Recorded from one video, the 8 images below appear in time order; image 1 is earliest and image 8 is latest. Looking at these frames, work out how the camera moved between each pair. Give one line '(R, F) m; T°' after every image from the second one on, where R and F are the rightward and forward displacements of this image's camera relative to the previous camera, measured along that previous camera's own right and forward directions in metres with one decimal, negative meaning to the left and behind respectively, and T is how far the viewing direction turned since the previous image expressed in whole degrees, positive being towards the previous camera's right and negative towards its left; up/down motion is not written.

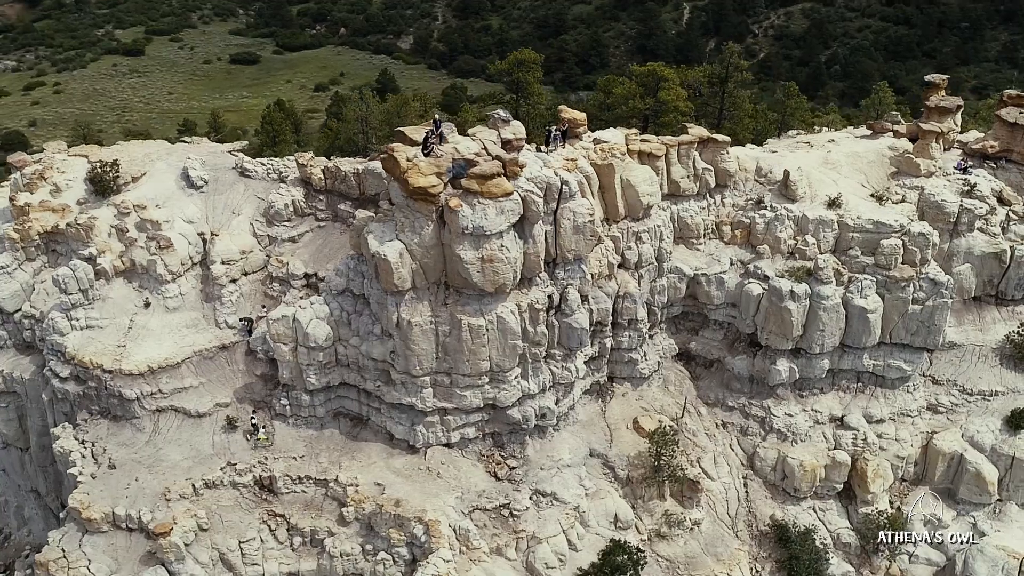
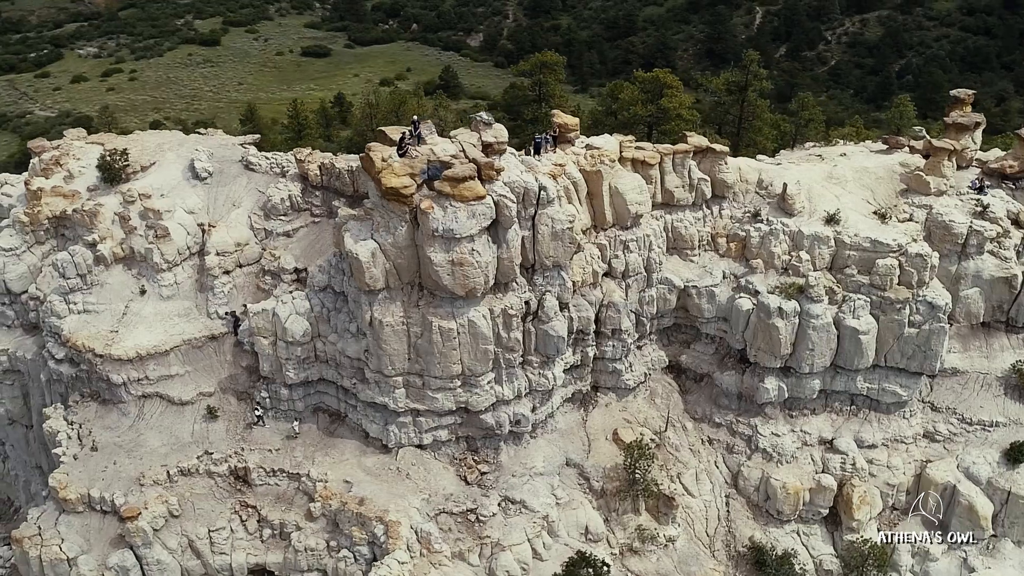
(+2.6, +0.4) m; -3°
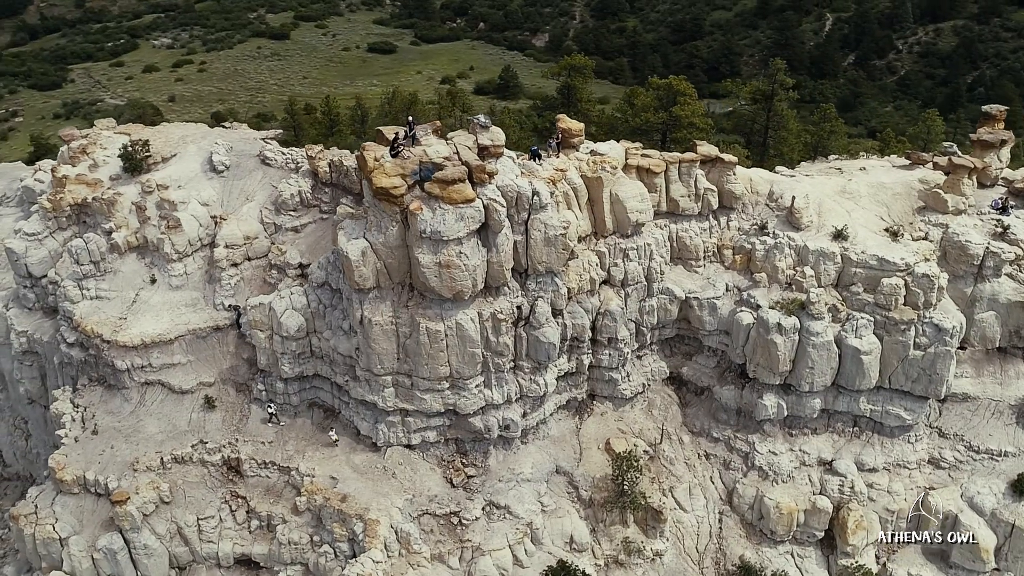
(+1.9, +0.3) m; -3°
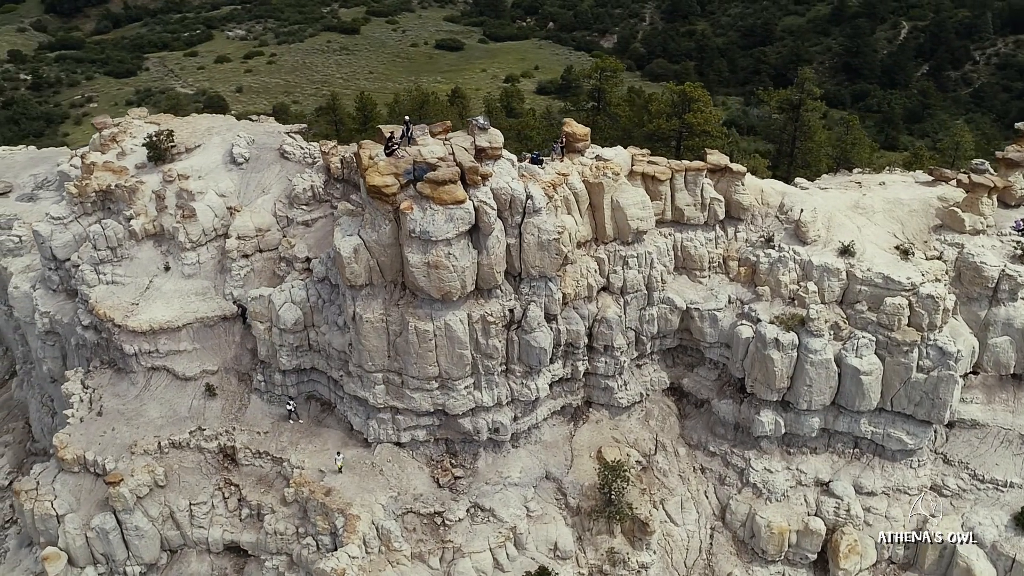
(+1.9, +0.2) m; -3°
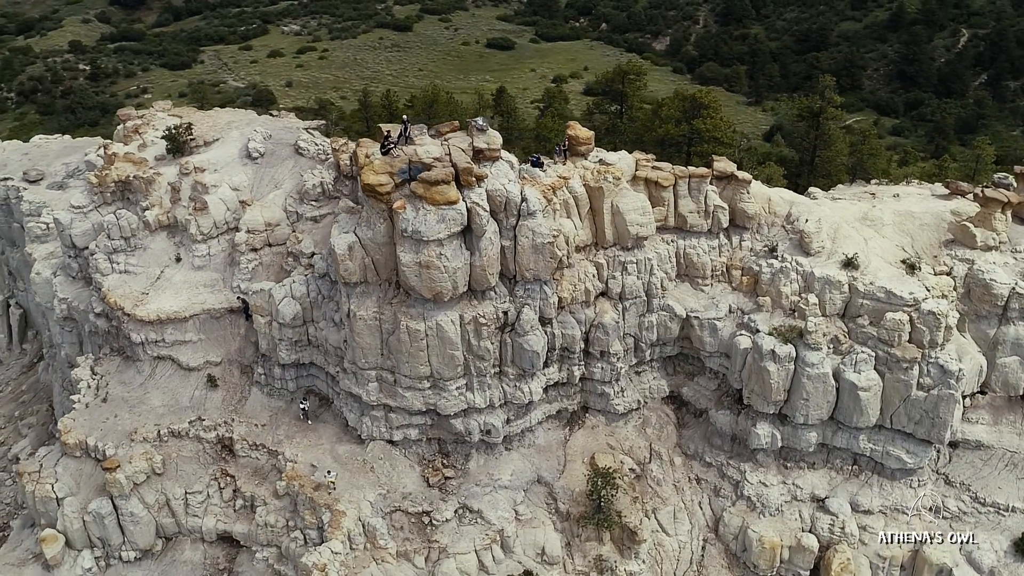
(+1.5, +0.1) m; -2°
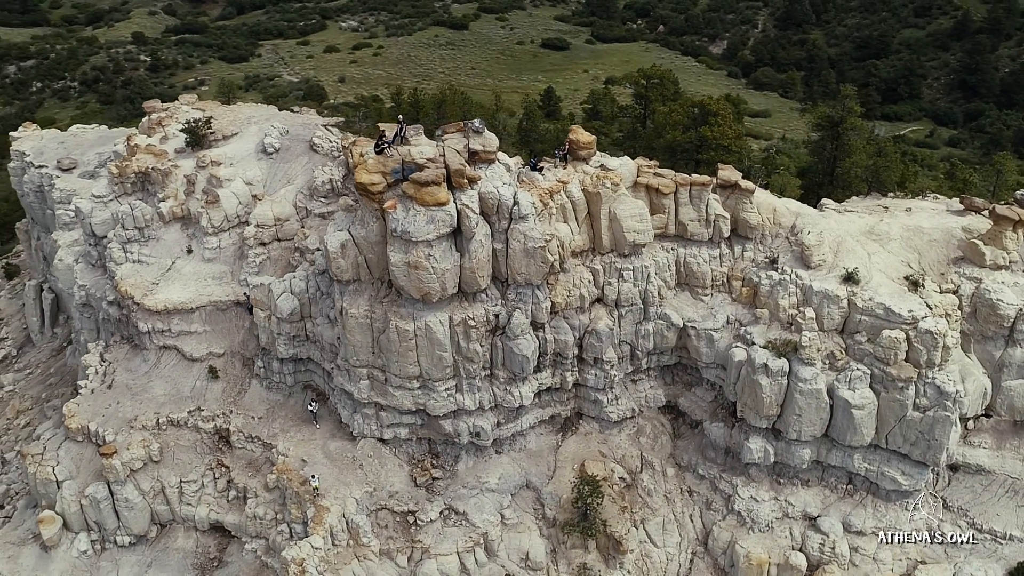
(+1.7, +0.1) m; -3°
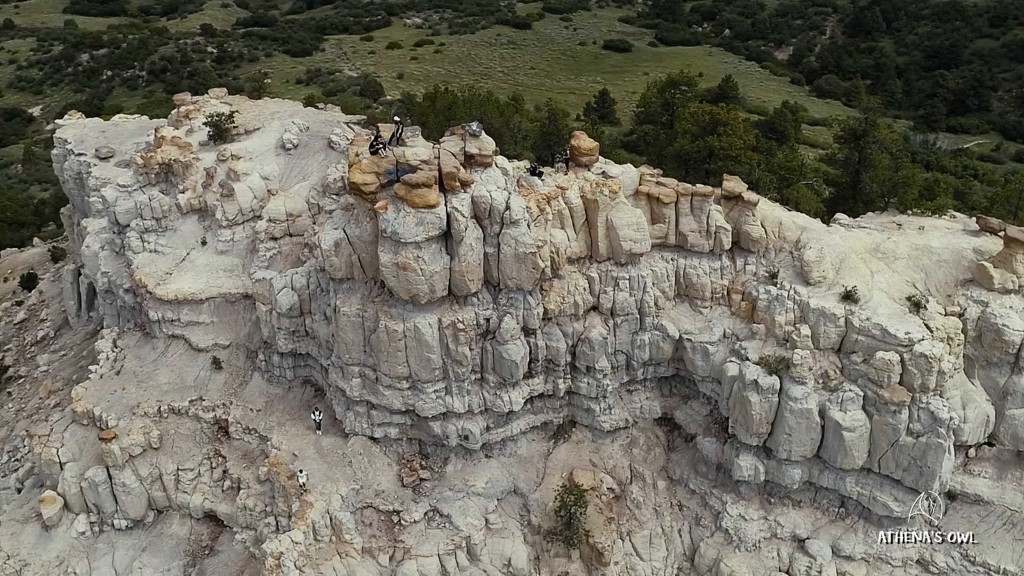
(+1.9, +0.1) m; -3°
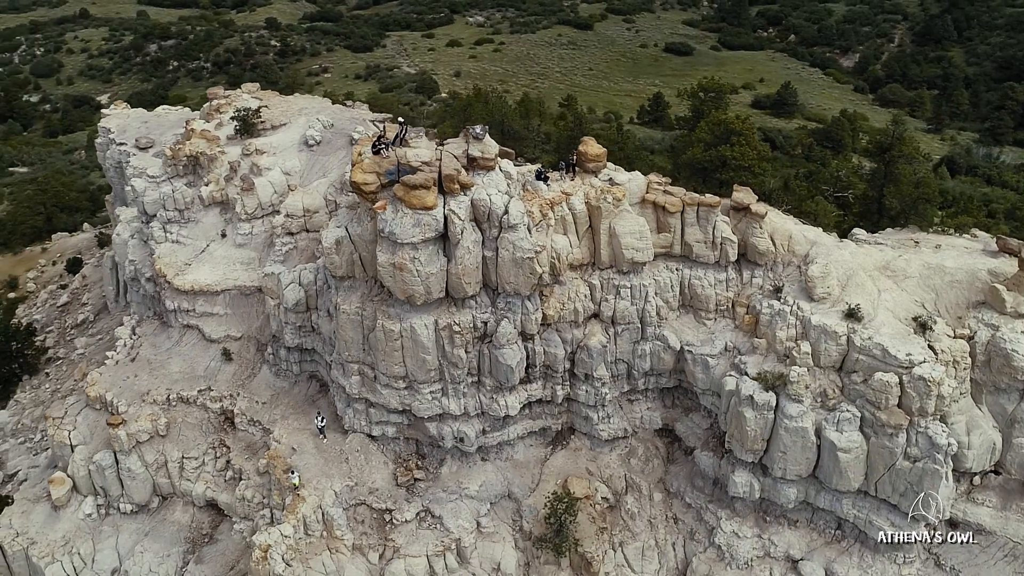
(+1.6, 0.0) m; -3°
